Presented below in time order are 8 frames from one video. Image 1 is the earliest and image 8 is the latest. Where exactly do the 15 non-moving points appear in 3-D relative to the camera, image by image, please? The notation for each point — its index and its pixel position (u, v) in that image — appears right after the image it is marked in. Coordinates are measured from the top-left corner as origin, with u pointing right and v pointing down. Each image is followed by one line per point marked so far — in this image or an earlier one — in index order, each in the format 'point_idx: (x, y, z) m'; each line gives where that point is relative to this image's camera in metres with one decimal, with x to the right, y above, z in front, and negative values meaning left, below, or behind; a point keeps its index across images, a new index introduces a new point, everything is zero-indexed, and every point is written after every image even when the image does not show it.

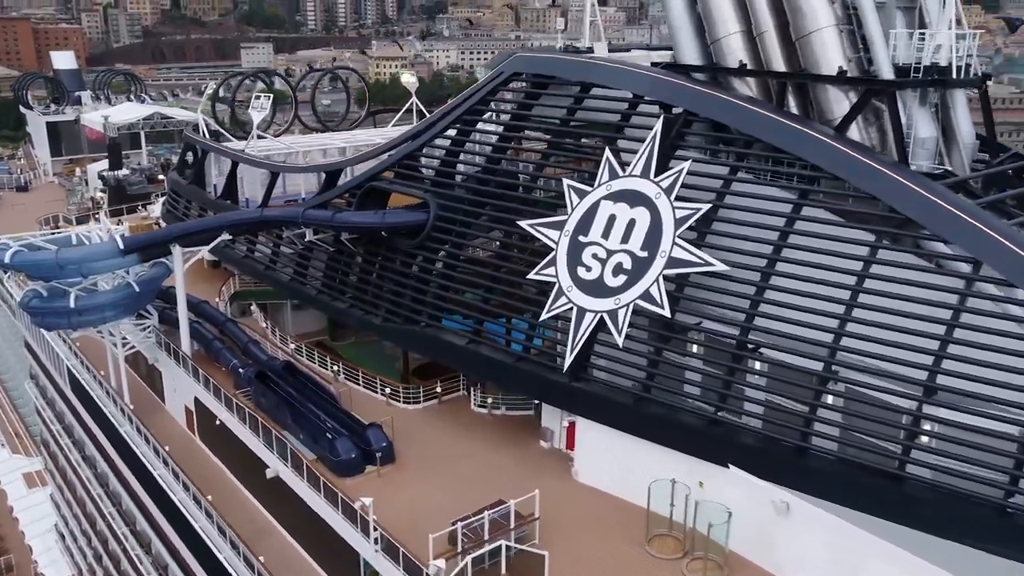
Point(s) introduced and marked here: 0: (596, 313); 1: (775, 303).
0: (+1.0, -0.3, +10.5) m
1: (+2.8, -0.2, +9.4) m
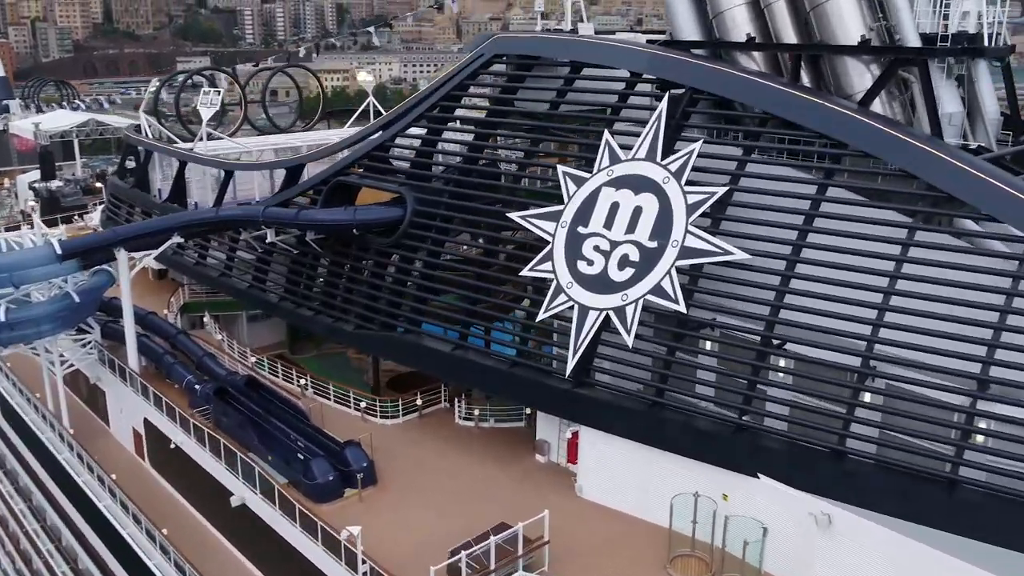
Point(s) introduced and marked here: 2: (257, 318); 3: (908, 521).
0: (+1.0, -0.2, +9.5) m
1: (+2.8, -0.1, +8.5) m
2: (-4.8, -0.6, +16.7) m
3: (+3.5, -2.1, +7.9) m
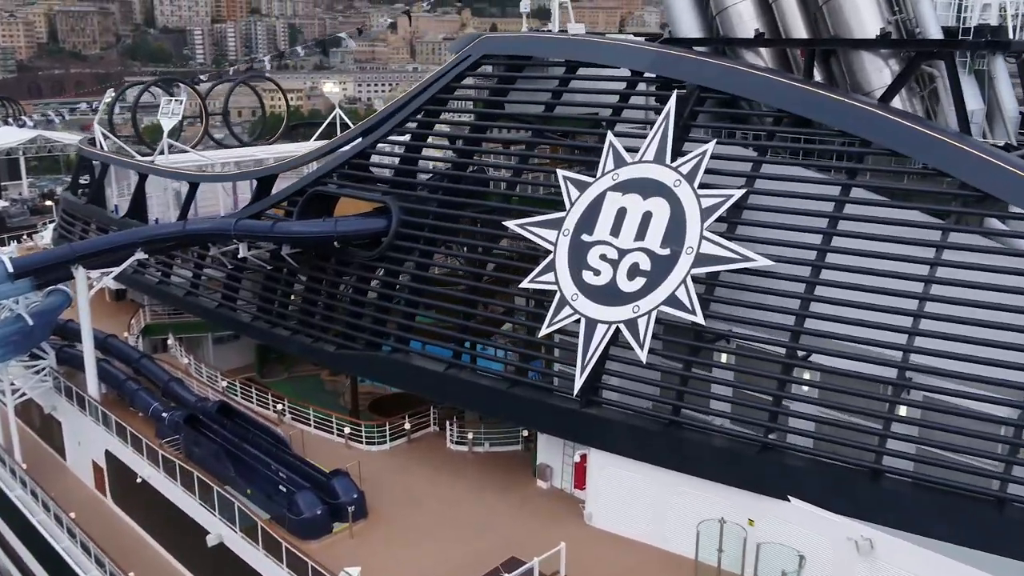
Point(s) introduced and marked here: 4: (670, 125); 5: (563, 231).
0: (+1.0, -0.4, +8.8) m
1: (+2.9, -0.1, +8.0) m
2: (-5.1, -0.9, +15.8) m
3: (+3.6, -2.1, +7.3) m
4: (+1.5, +1.6, +8.7) m
5: (+0.5, +0.6, +9.3) m
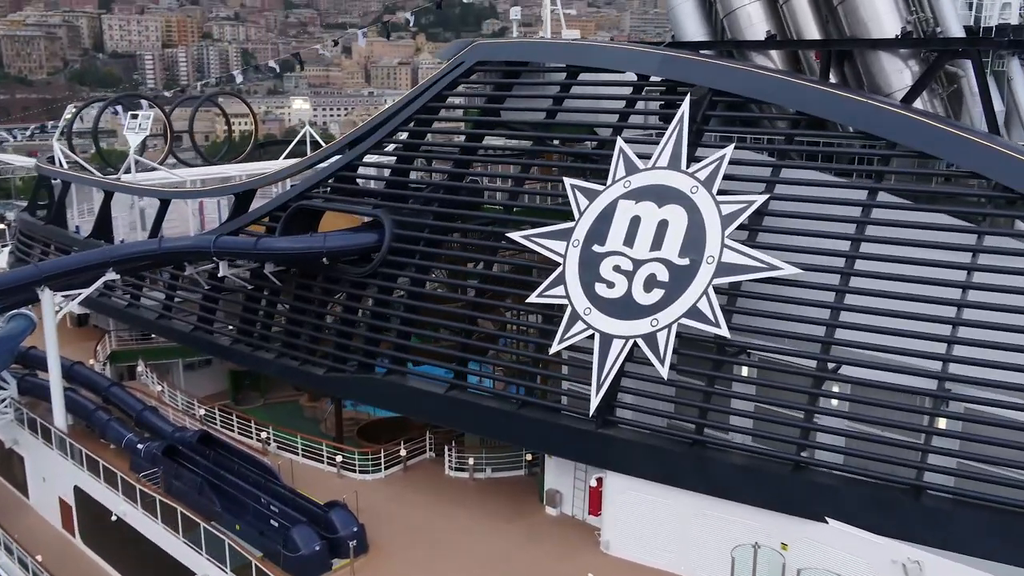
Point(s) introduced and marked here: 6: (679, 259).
0: (+1.1, -0.5, +8.3) m
1: (+3.0, -0.2, +7.6) m
2: (-5.3, -1.3, +14.9) m
3: (+3.8, -2.1, +6.9) m
4: (+1.6, +1.5, +8.3) m
5: (+0.6, +0.5, +8.8) m
6: (+1.6, +0.3, +8.3) m
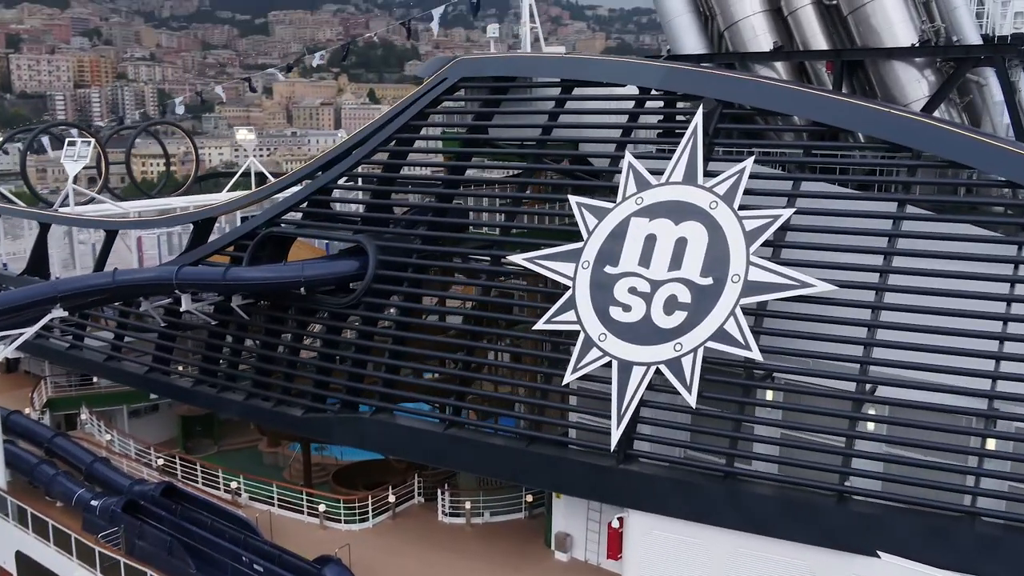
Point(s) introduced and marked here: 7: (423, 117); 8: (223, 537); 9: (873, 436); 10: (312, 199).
0: (+1.2, -0.7, +7.7) m
1: (+3.2, -0.3, +7.2) m
2: (-5.7, -1.9, +13.7) m
3: (+4.1, -2.2, +6.5) m
4: (+1.7, +1.3, +7.8) m
5: (+0.6, +0.2, +8.2) m
6: (+1.7, +0.1, +7.7) m
7: (-1.0, +2.0, +10.2) m
8: (-2.7, -2.3, +8.3) m
9: (+2.8, -1.2, +6.9) m
10: (-2.3, +1.0, +10.3) m
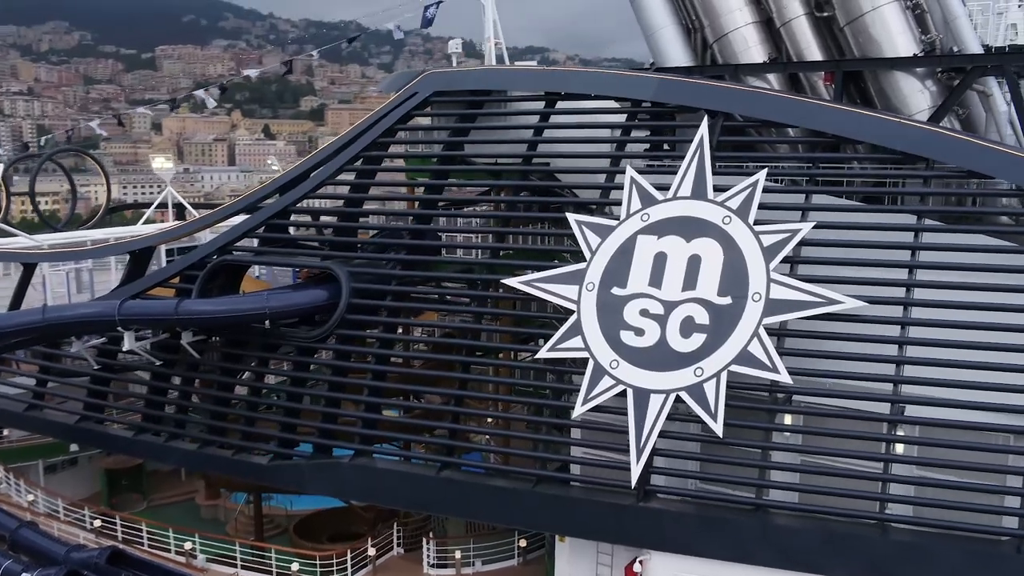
0: (+1.3, -0.8, +7.2) m
1: (+3.3, -0.4, +6.8) m
2: (-6.3, -2.5, +12.3) m
3: (+4.3, -2.3, +6.2) m
4: (+1.7, +1.1, +7.4) m
5: (+0.6, 0.0, +7.6) m
6: (+1.7, -0.1, +7.3) m
7: (-1.3, +1.6, +9.5) m
8: (-2.6, -2.6, +7.3) m
9: (+3.0, -1.3, +6.5) m
10: (-2.6, +0.7, +9.4) m
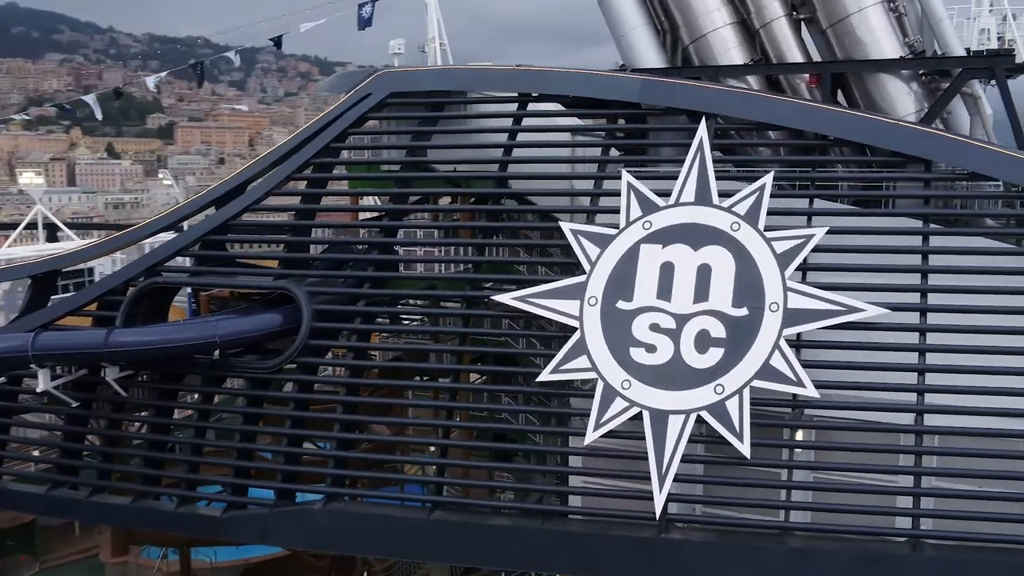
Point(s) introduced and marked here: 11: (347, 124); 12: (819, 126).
0: (+1.3, -0.9, +6.6) m
1: (+3.3, -0.5, +6.6) m
2: (-6.9, -2.9, +10.5) m
3: (+4.5, -2.3, +6.1) m
4: (+1.6, +1.0, +7.0) m
5: (+0.6, -0.1, +7.0) m
6: (+1.7, -0.2, +6.8) m
7: (-1.6, +1.4, +8.6) m
8: (-2.5, -2.8, +6.1) m
9: (+3.1, -1.3, +6.2) m
10: (-2.8, +0.4, +8.3) m
11: (-1.6, +1.6, +8.5) m
12: (+2.6, +1.4, +7.6) m
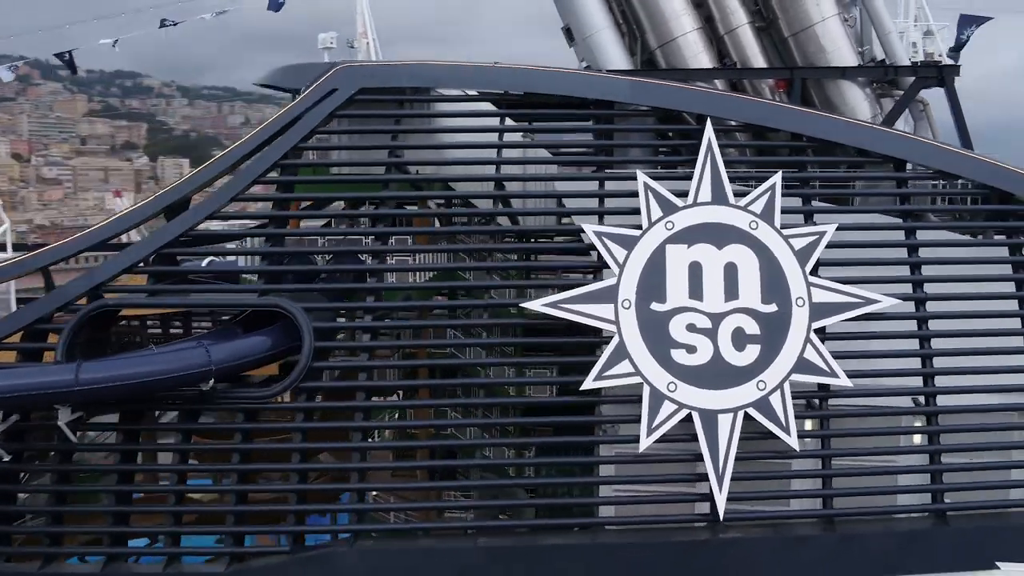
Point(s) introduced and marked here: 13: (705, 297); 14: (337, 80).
0: (+1.6, -0.9, +6.6) m
1: (+3.6, -0.4, +7.2) m
2: (-7.2, -3.2, +8.2) m
3: (+4.9, -2.1, +7.0) m
4: (+1.8, +1.1, +7.0) m
5: (+0.8, -0.1, +6.8) m
6: (+2.0, -0.1, +6.9) m
7: (-1.8, +1.3, +7.7) m
8: (-1.8, -2.9, +5.1) m
9: (+3.5, -1.2, +6.7) m
10: (-2.8, +0.3, +7.1) m
11: (-1.7, +1.4, +7.7) m
12: (+2.6, +1.4, +8.0) m
13: (+1.5, -0.1, +6.9) m
14: (-1.6, +1.9, +7.9) m
